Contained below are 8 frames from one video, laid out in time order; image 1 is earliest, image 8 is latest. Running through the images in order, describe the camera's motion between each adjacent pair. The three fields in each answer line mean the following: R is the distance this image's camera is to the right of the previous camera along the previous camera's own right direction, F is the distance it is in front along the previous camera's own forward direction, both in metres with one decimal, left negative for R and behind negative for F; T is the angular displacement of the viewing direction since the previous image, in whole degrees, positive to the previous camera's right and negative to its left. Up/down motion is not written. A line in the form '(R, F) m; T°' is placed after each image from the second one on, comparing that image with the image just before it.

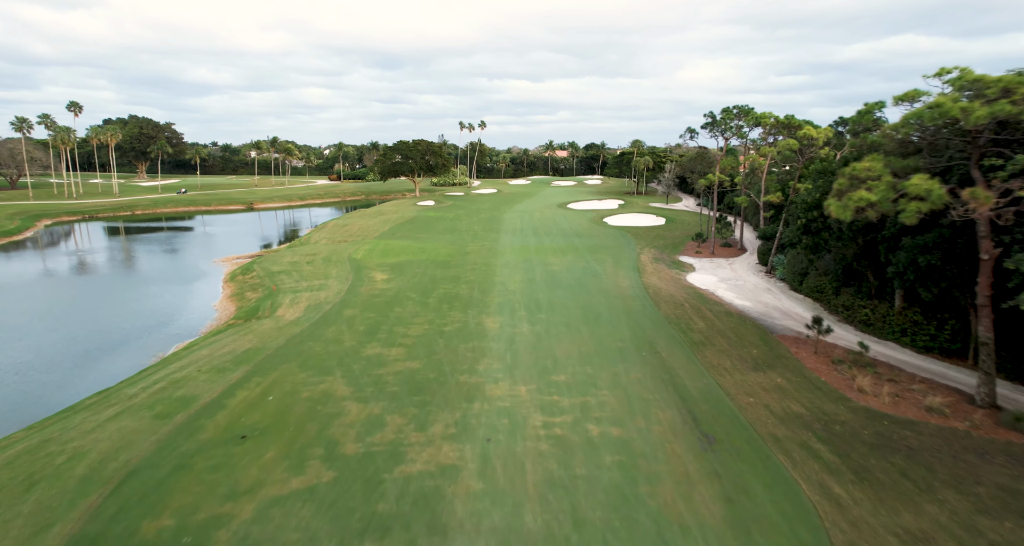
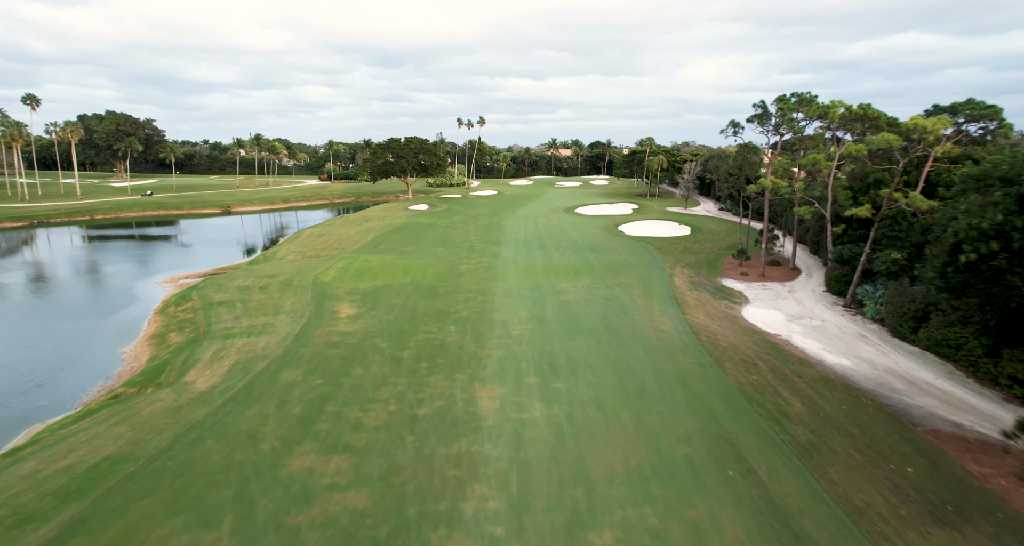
(-0.1, +5.5) m; 0°
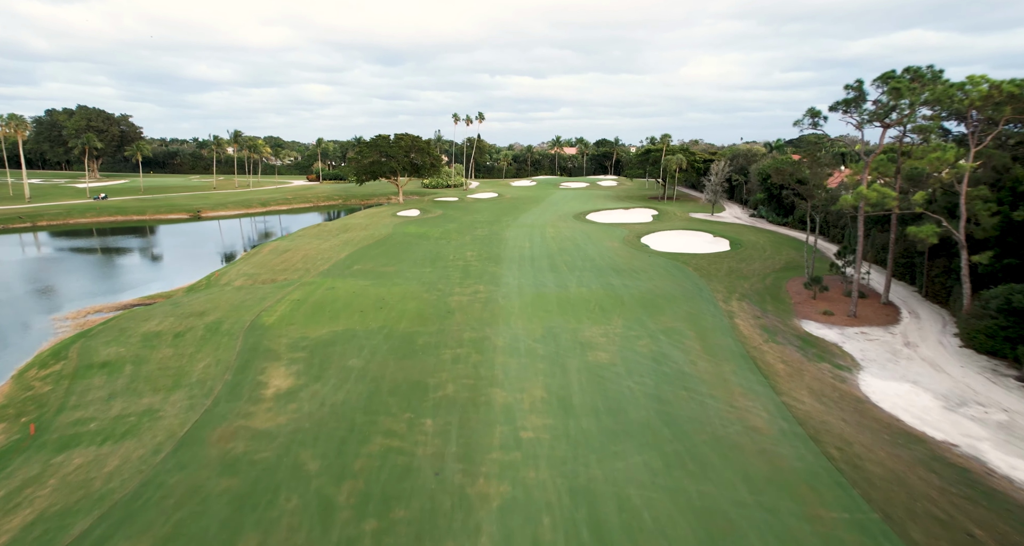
(-0.2, +6.2) m; 0°
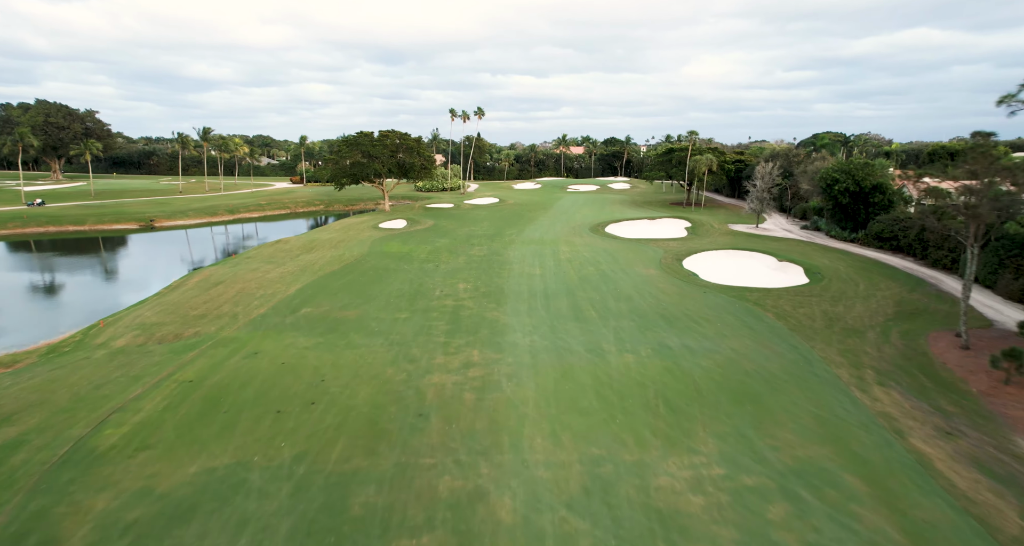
(-0.3, +7.7) m; 0°
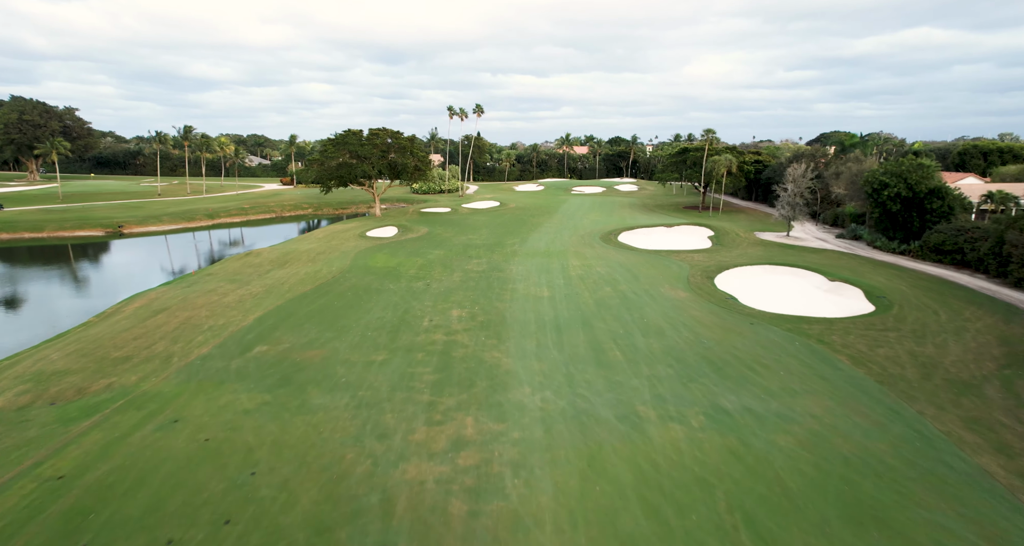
(-0.2, +4.1) m; 0°
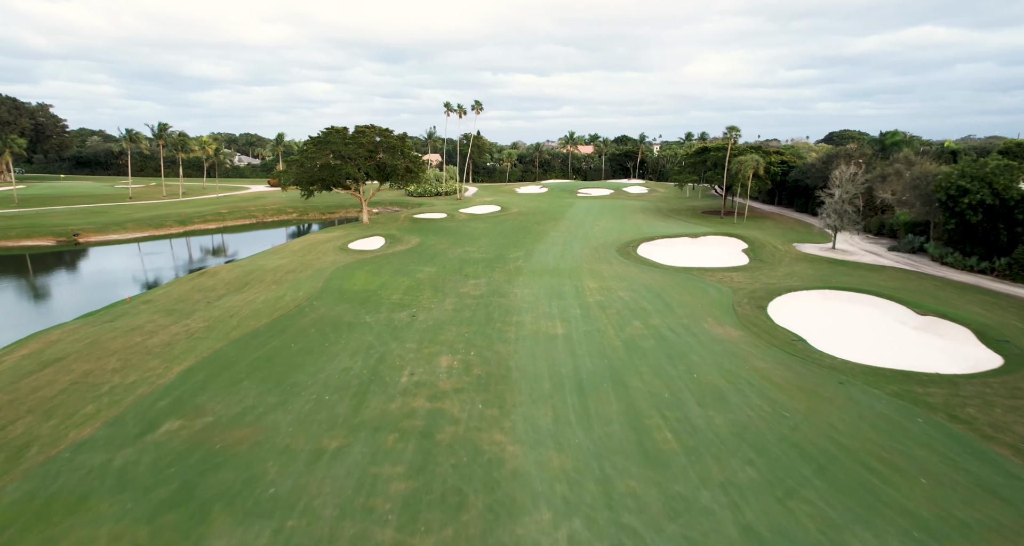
(-0.2, +4.8) m; 0°
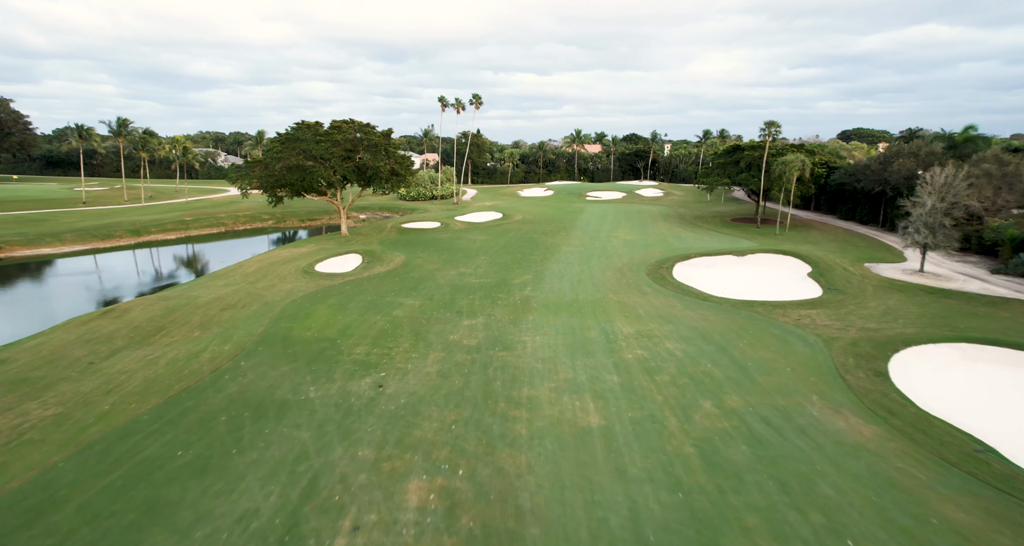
(-0.3, +6.3) m; 0°
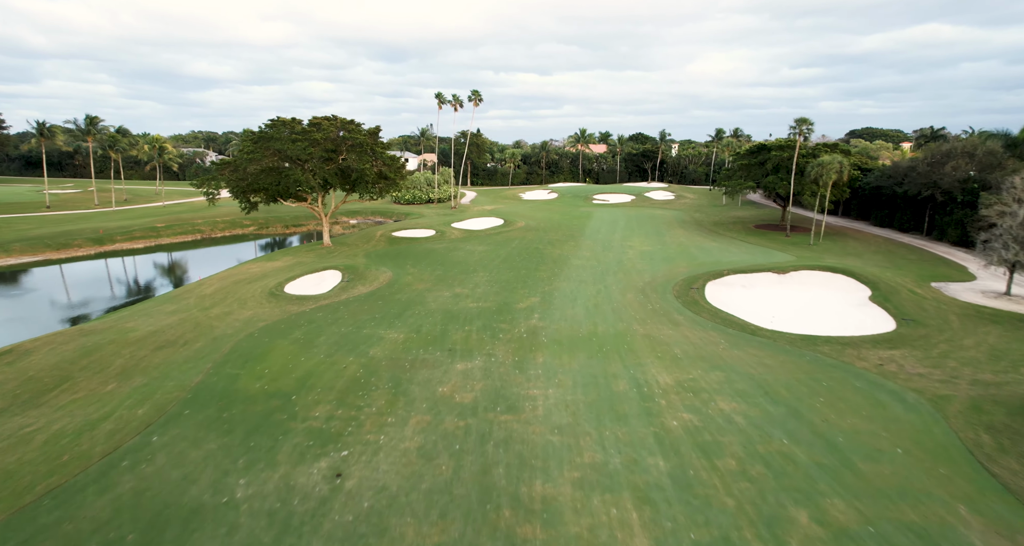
(-0.2, +4.0) m; 0°
